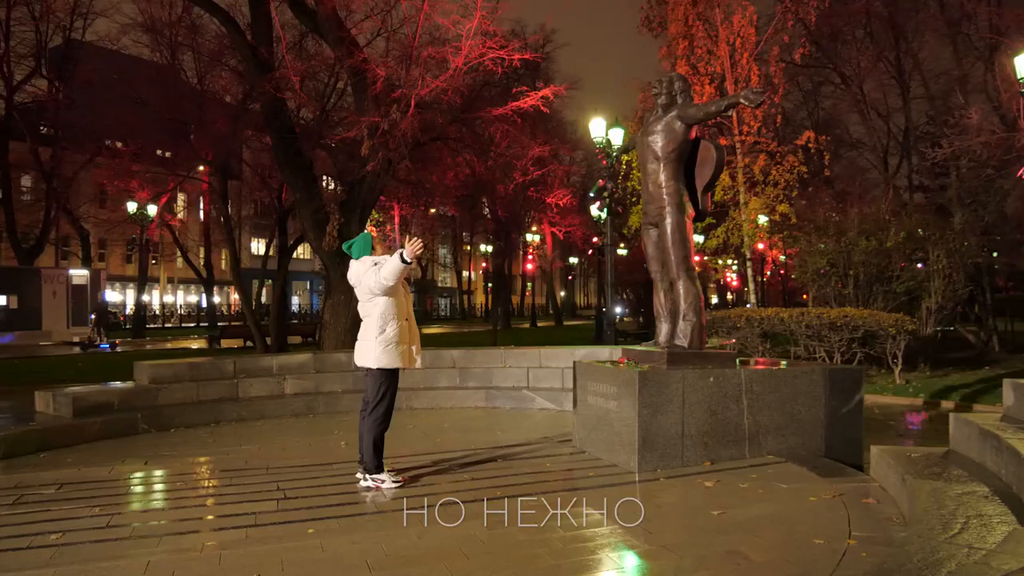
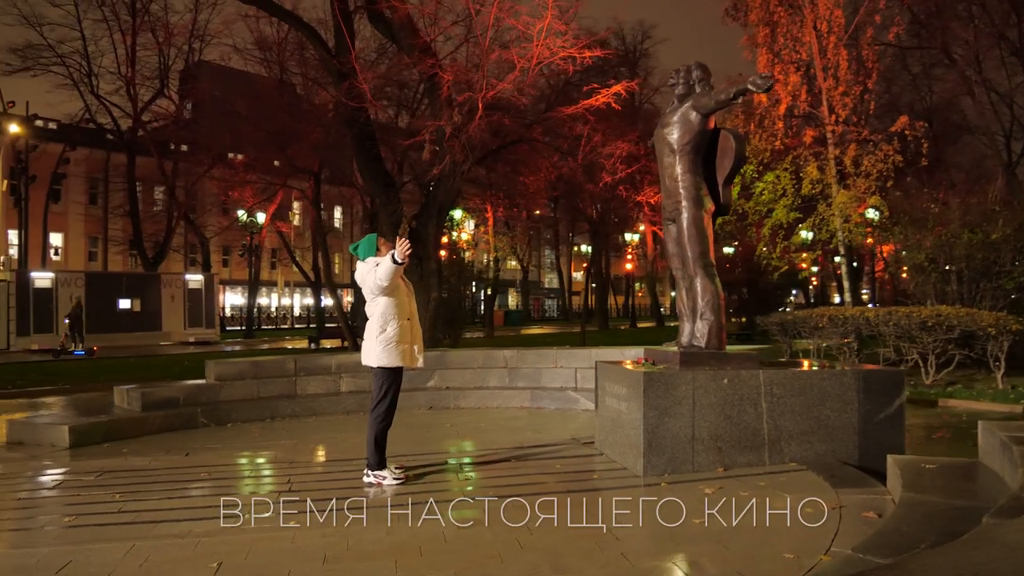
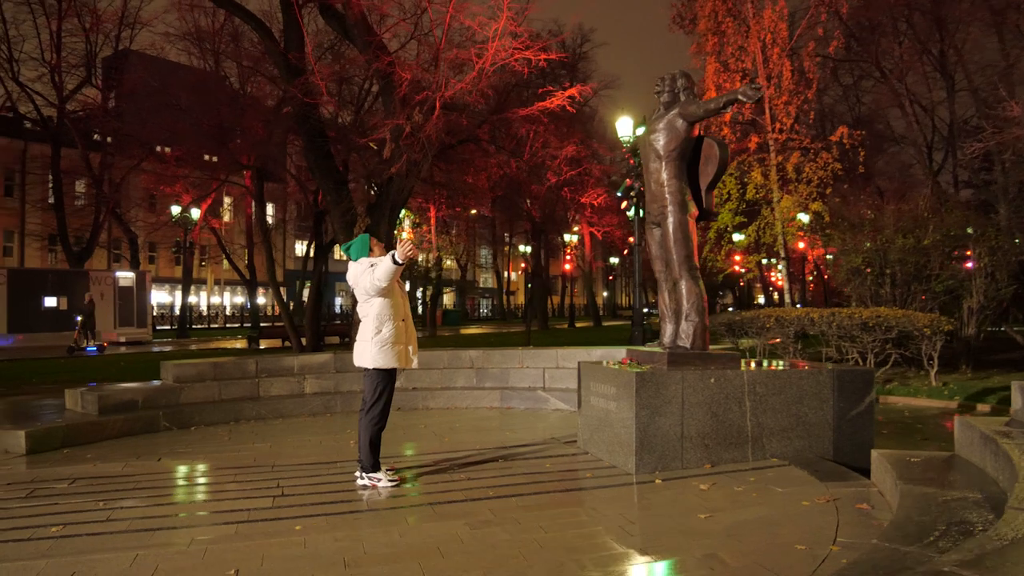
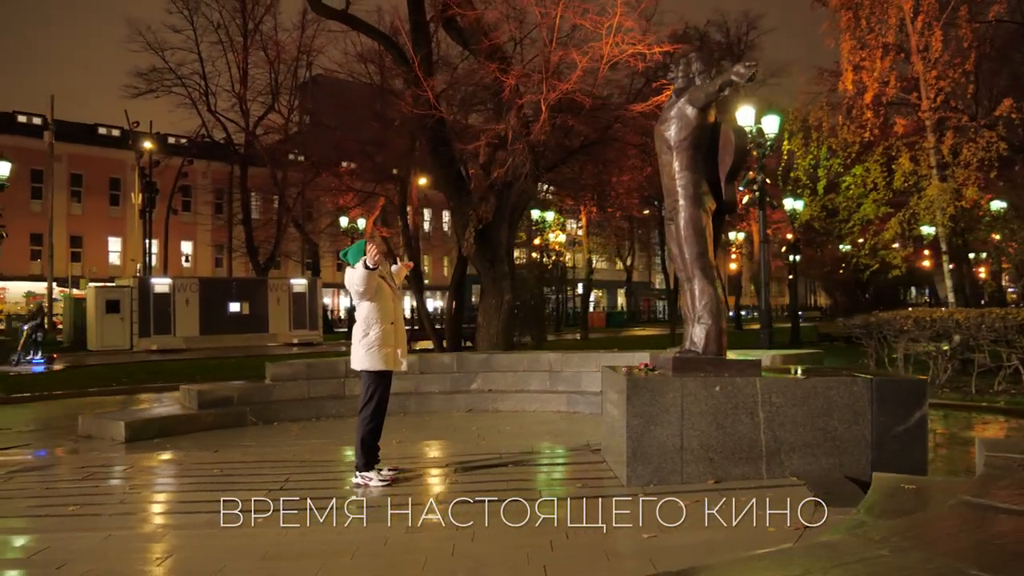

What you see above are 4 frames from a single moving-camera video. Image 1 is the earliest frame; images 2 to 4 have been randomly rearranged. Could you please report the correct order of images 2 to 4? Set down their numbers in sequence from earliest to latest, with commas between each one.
3, 2, 4
